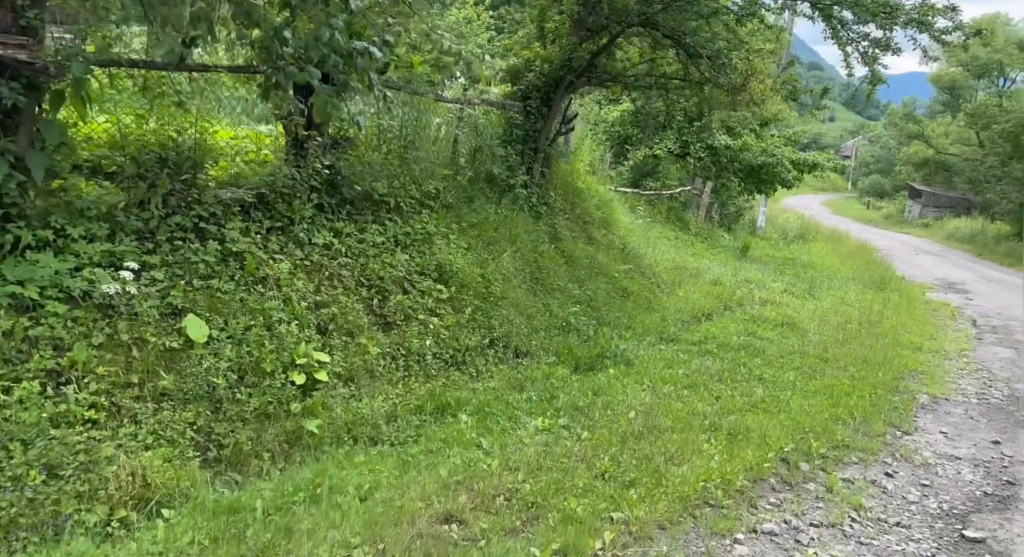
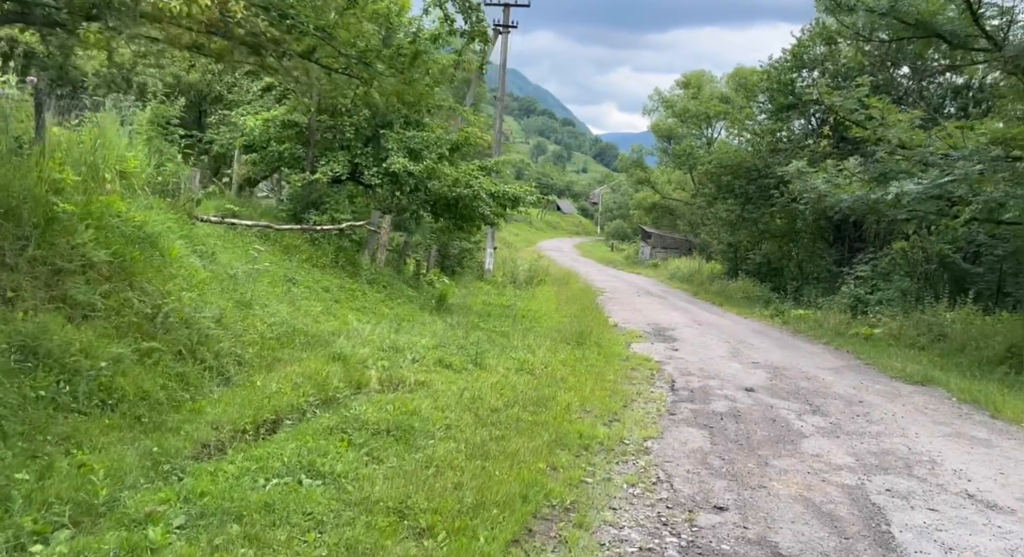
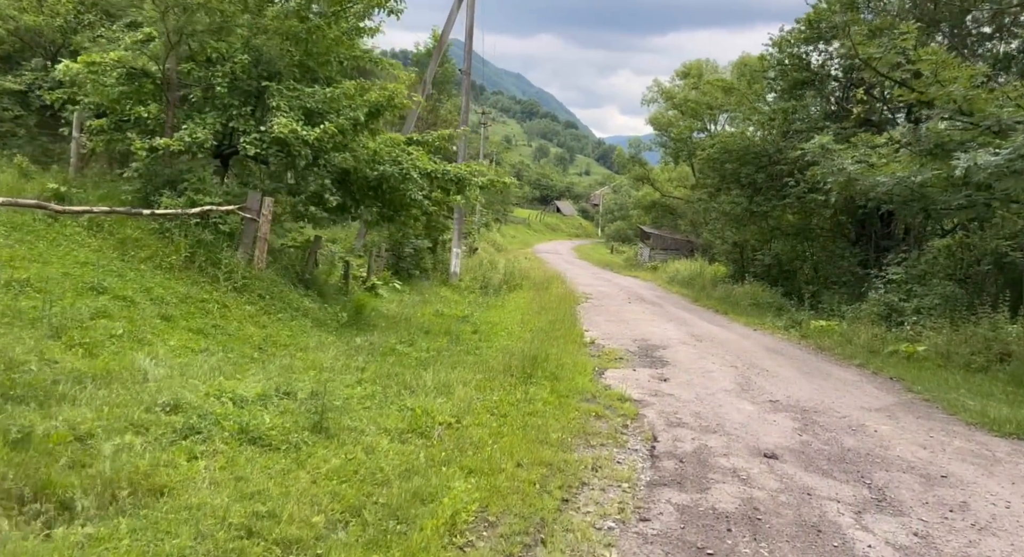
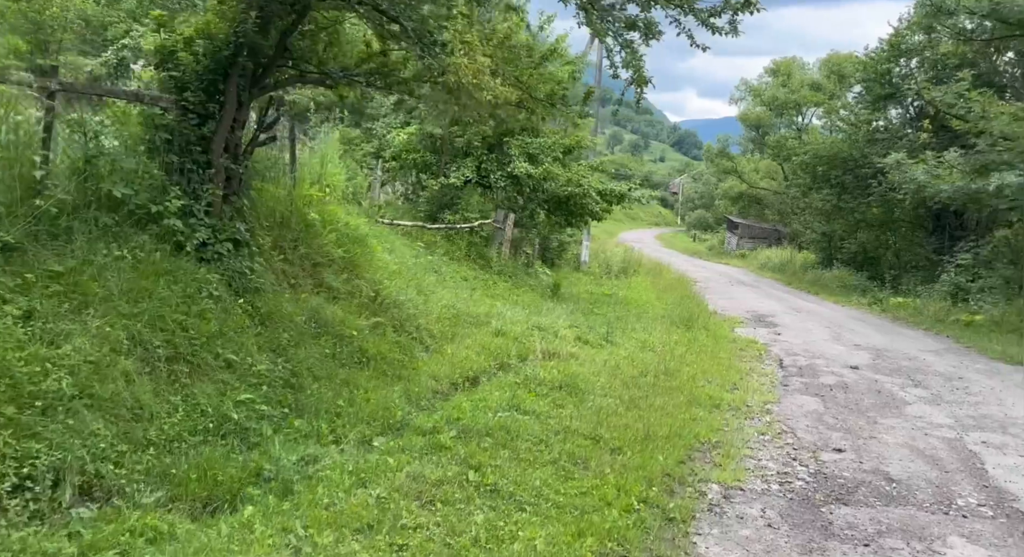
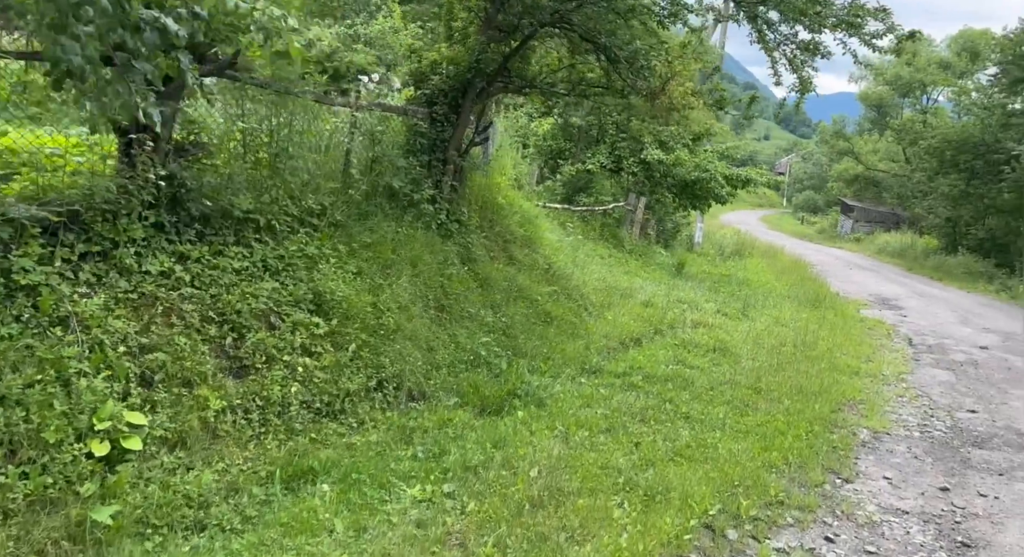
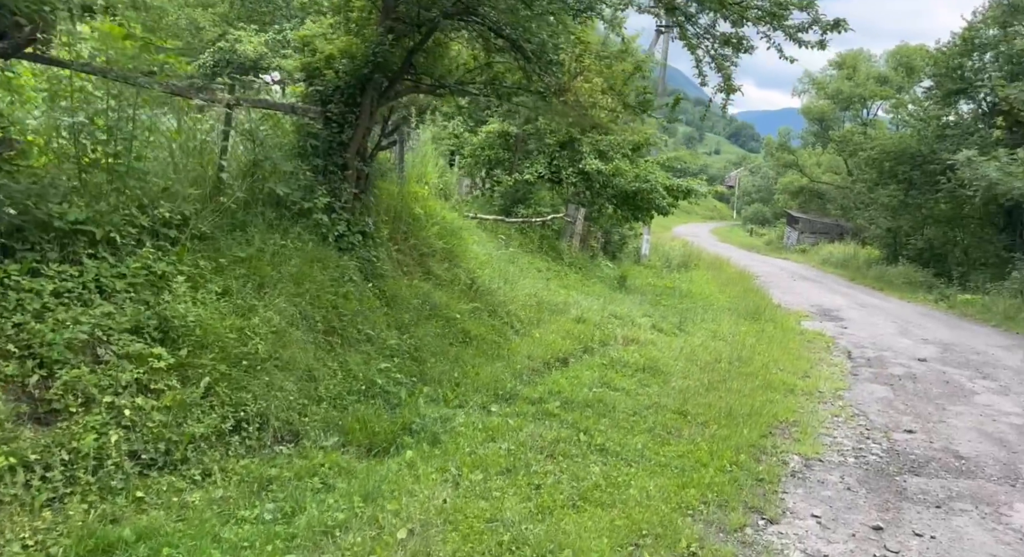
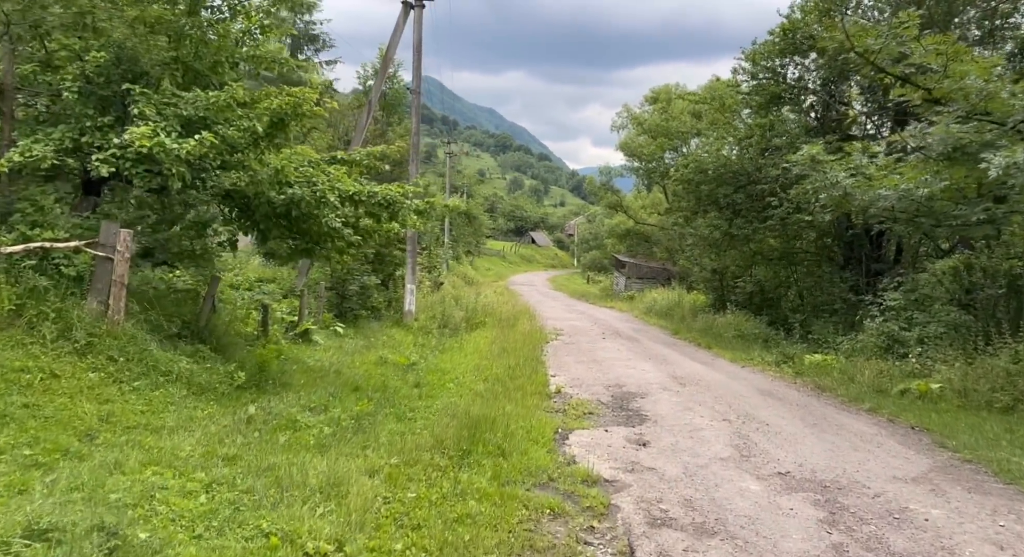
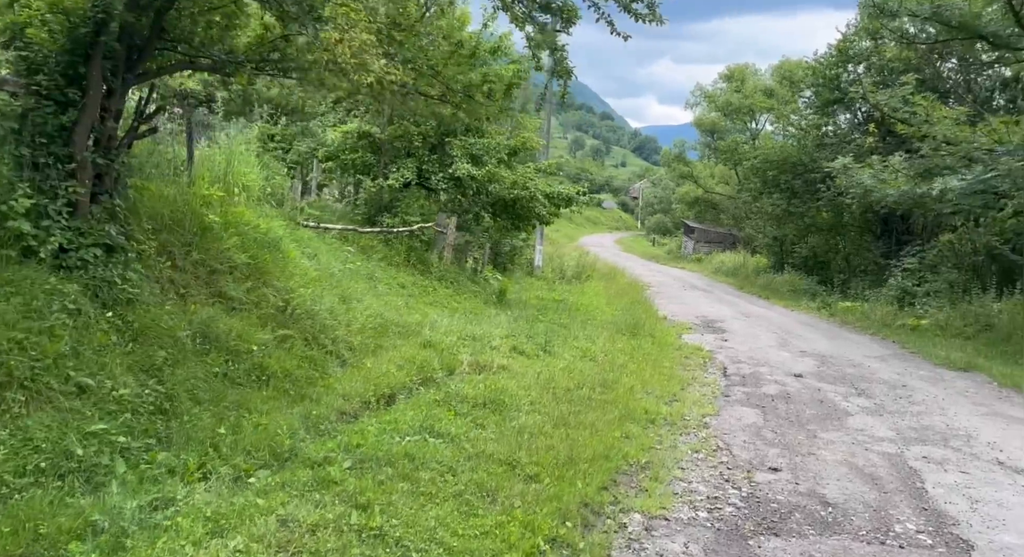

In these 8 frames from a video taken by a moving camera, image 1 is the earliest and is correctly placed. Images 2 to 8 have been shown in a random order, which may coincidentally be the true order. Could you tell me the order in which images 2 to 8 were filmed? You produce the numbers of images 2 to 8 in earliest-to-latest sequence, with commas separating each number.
5, 6, 4, 8, 2, 3, 7
